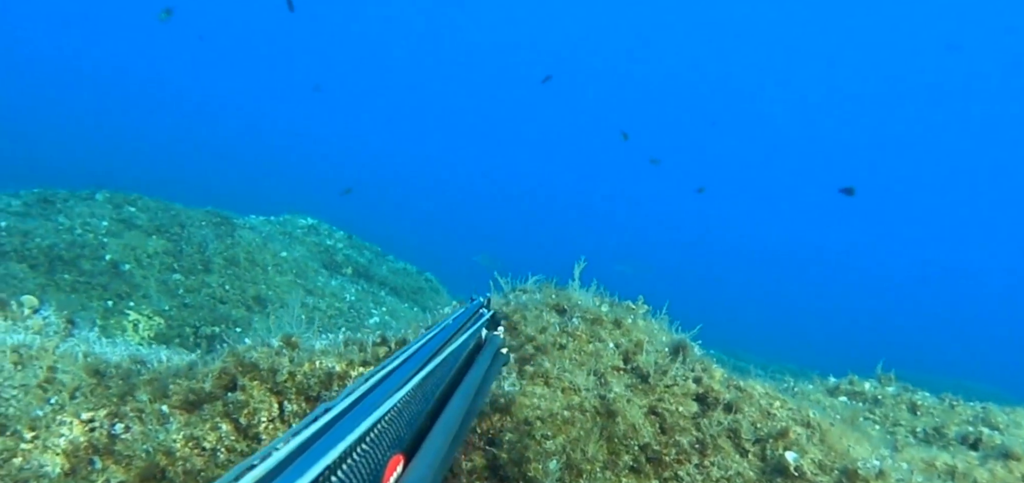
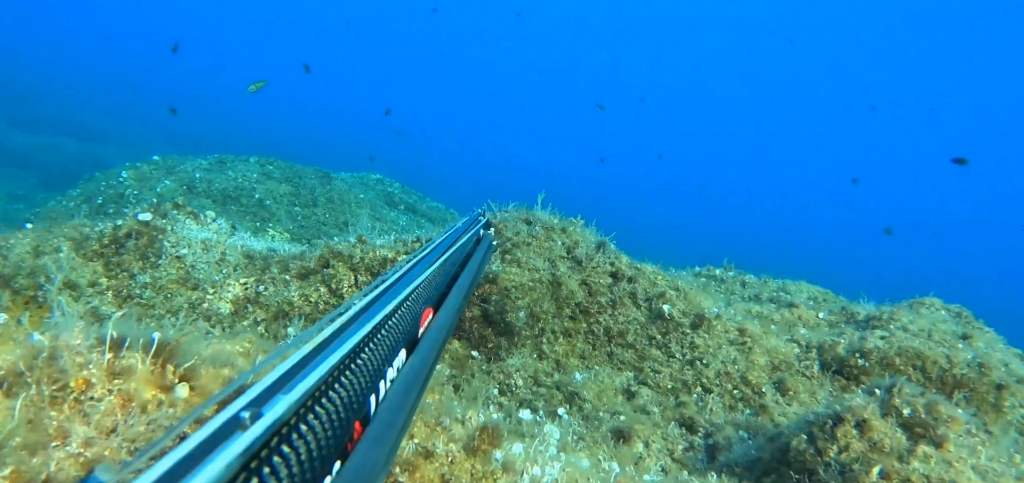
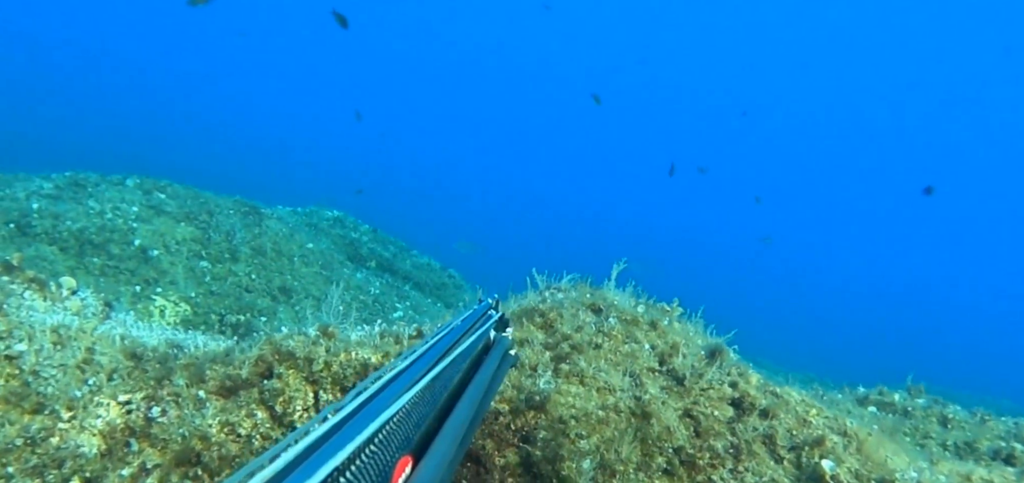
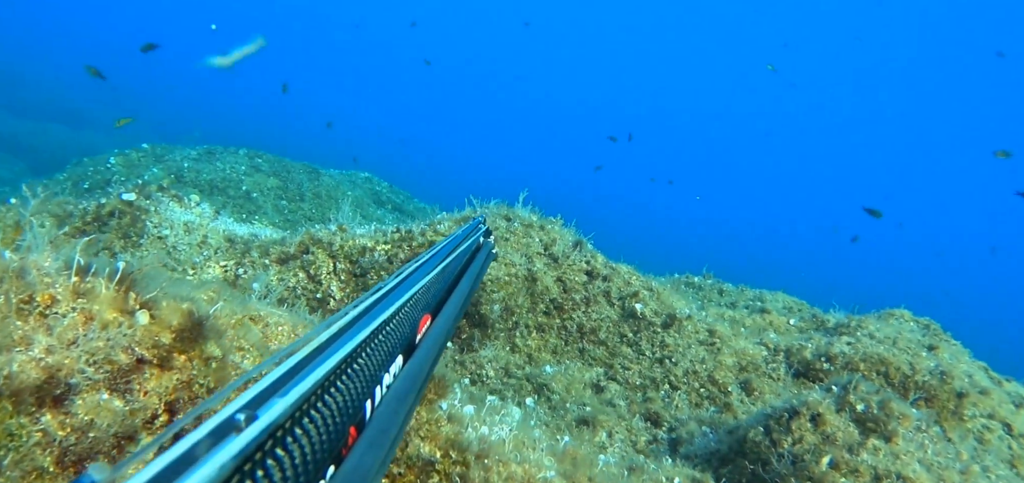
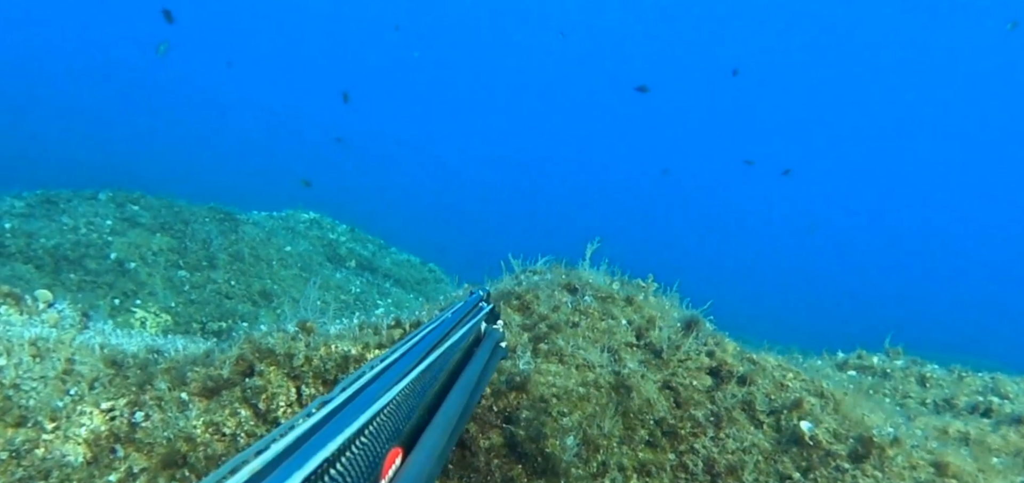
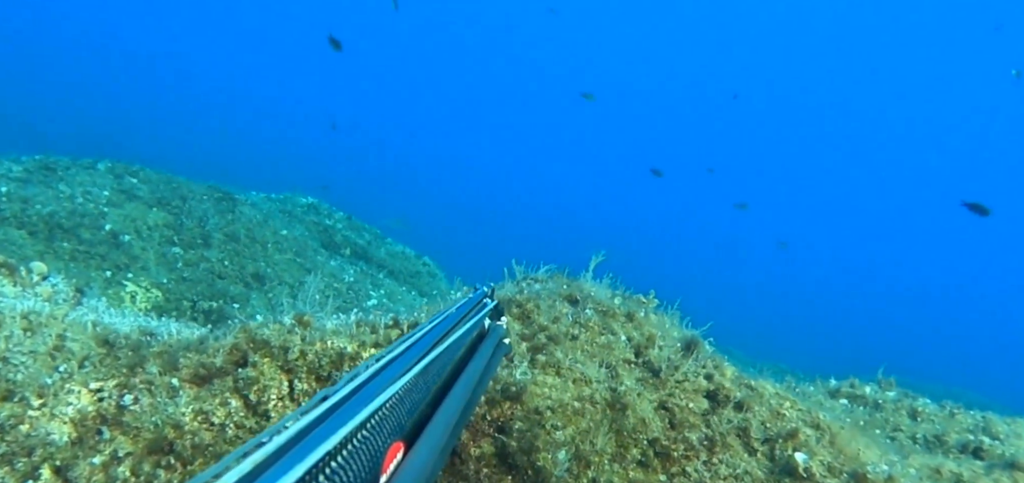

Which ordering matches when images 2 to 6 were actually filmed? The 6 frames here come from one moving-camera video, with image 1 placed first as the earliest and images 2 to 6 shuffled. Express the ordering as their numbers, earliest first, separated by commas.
3, 6, 5, 2, 4
